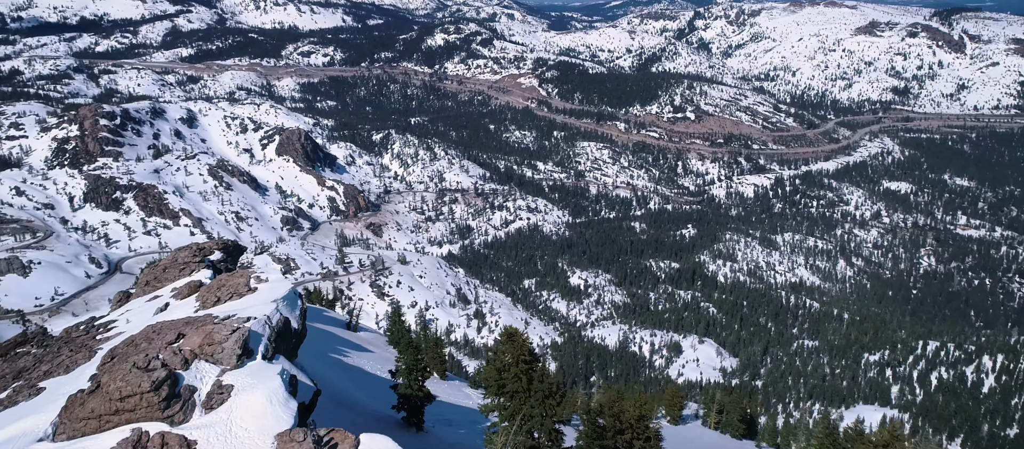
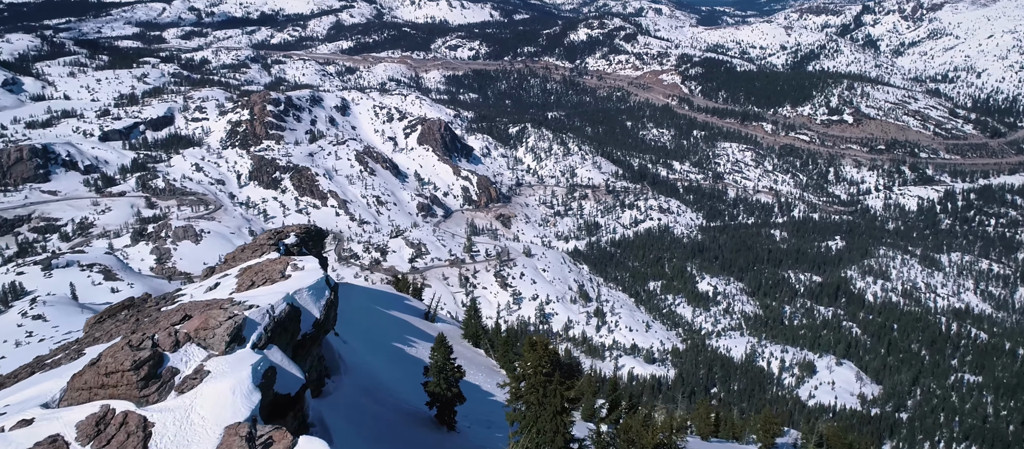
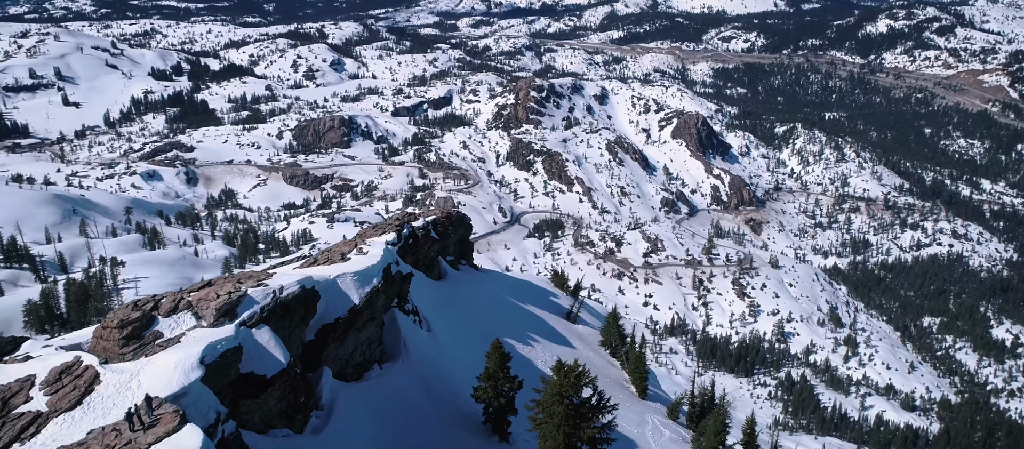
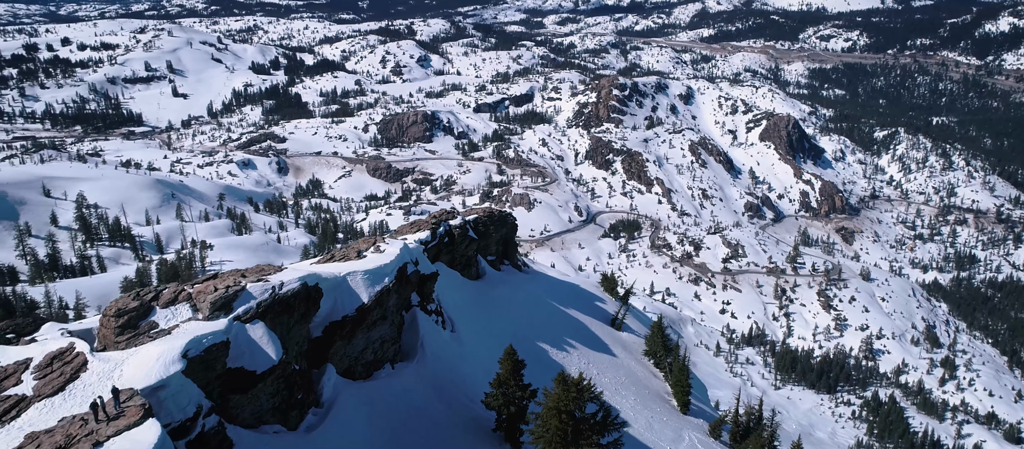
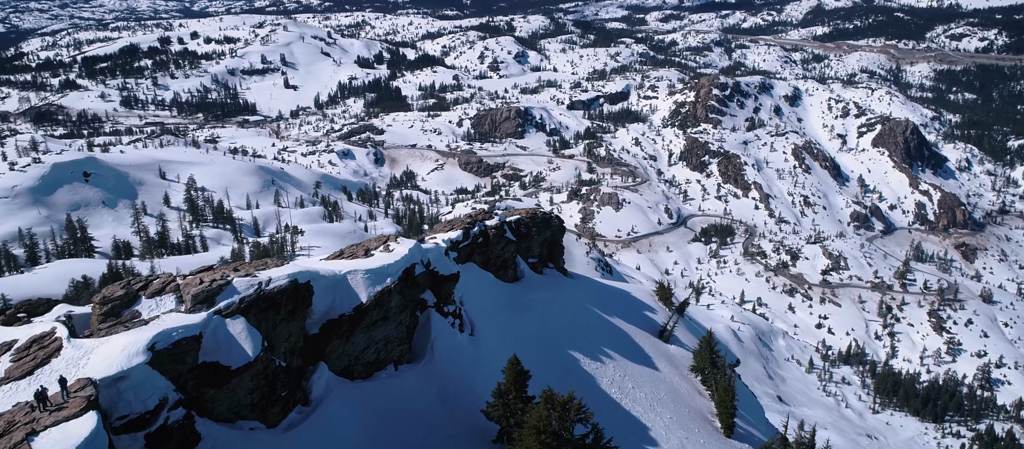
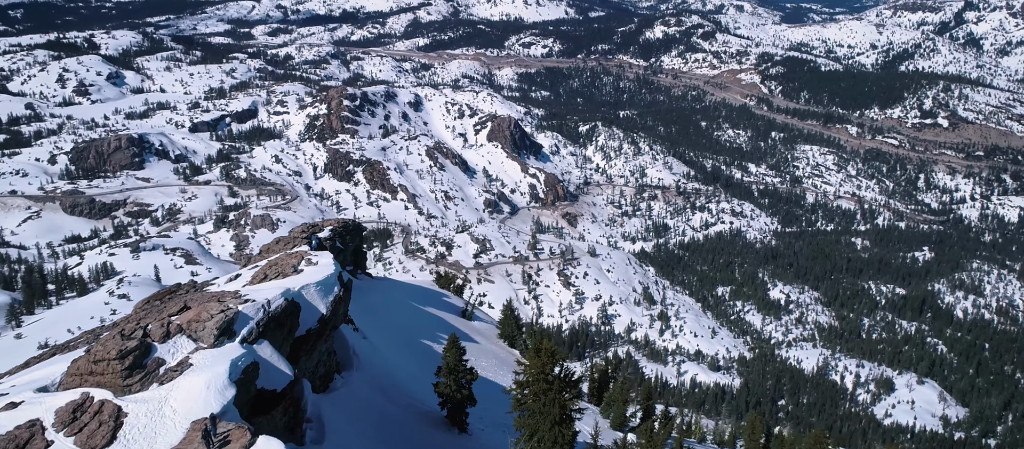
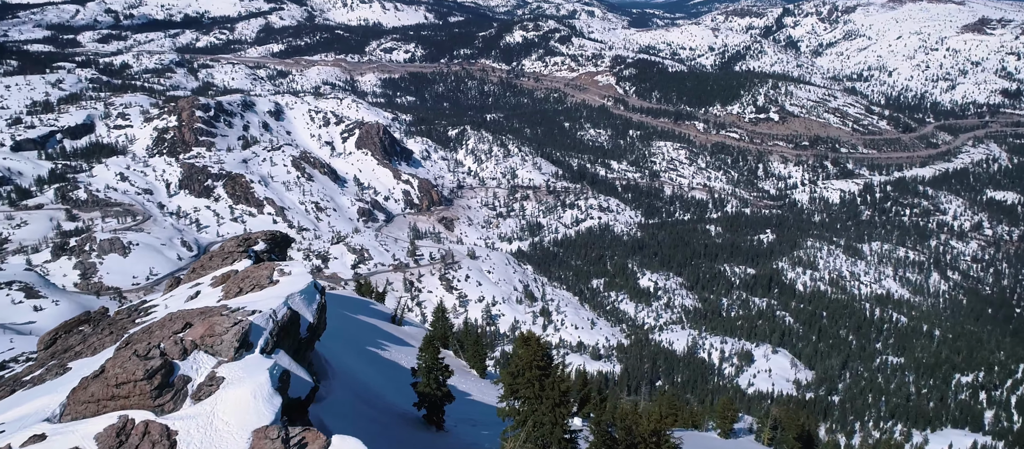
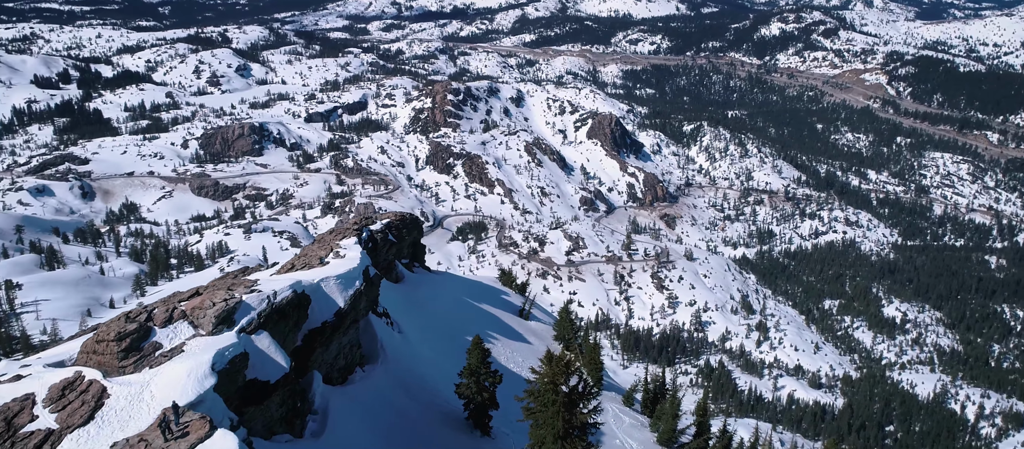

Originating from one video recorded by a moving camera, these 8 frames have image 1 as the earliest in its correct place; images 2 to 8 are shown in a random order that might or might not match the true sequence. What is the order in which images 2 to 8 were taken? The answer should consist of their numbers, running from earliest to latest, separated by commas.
7, 2, 6, 8, 3, 4, 5
